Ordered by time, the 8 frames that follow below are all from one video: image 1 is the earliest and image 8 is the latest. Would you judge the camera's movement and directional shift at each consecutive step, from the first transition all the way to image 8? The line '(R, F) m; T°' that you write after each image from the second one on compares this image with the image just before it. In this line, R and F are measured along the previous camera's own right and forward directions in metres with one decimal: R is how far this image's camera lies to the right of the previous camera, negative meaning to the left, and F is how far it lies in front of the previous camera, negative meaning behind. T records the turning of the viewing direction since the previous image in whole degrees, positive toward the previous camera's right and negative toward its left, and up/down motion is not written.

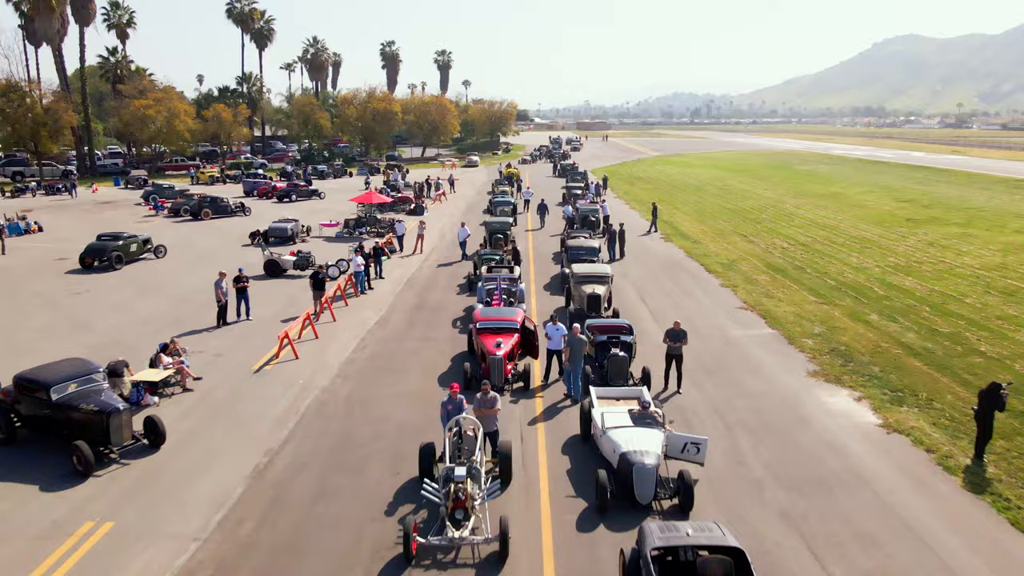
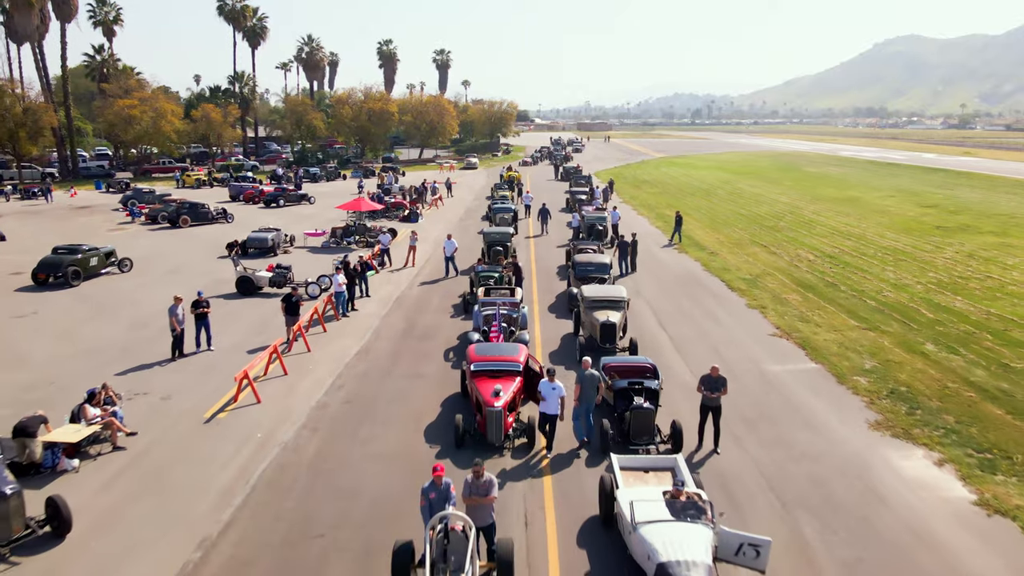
(0.0, +2.7) m; 0°
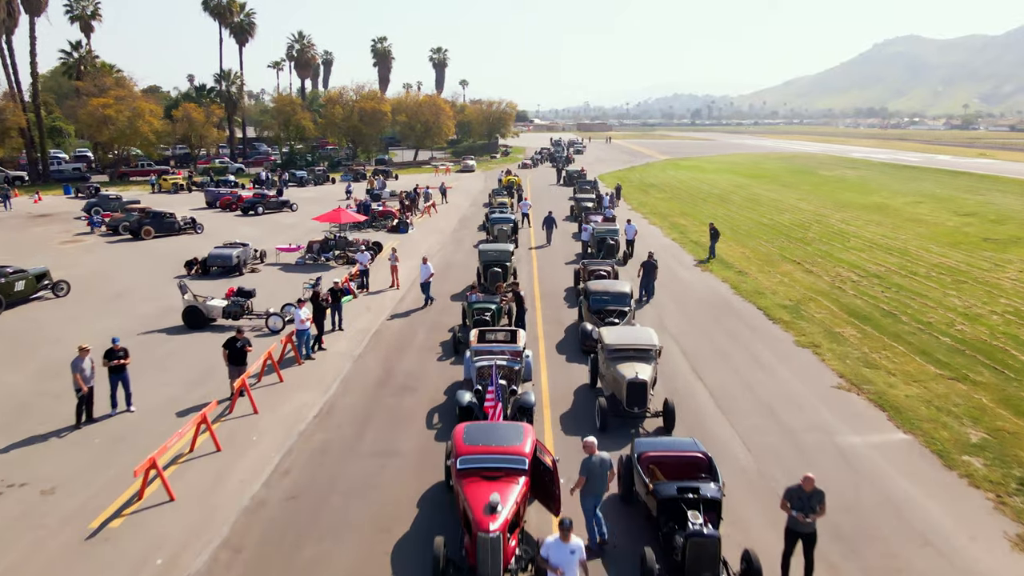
(0.0, +3.8) m; 0°
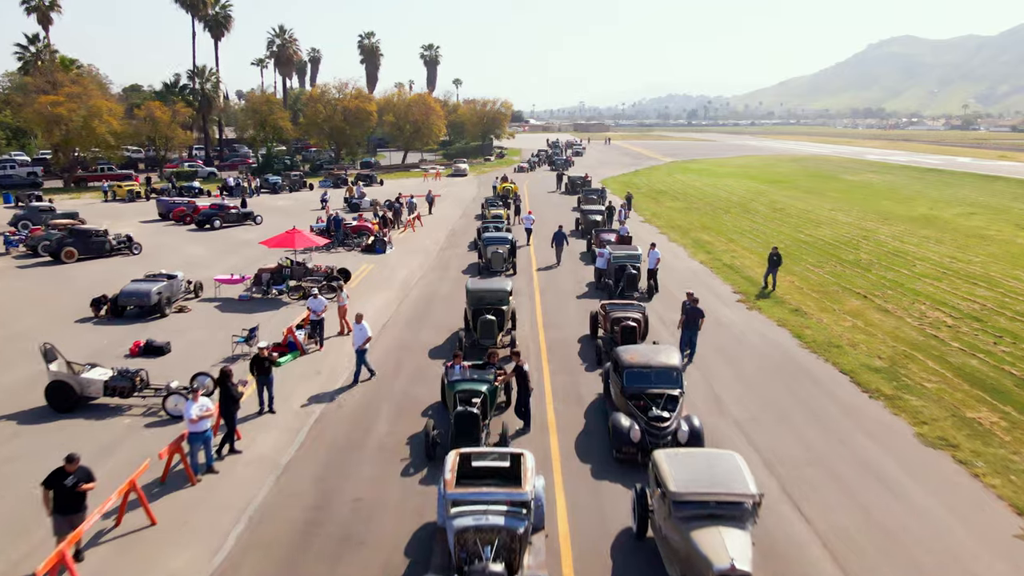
(-0.1, +5.7) m; 0°
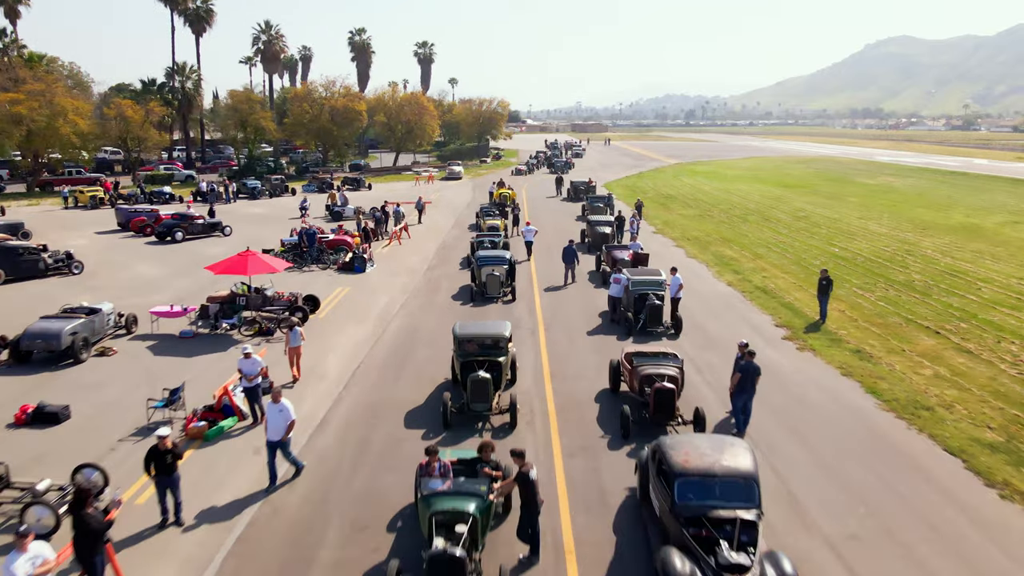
(-0.1, +4.0) m; 0°
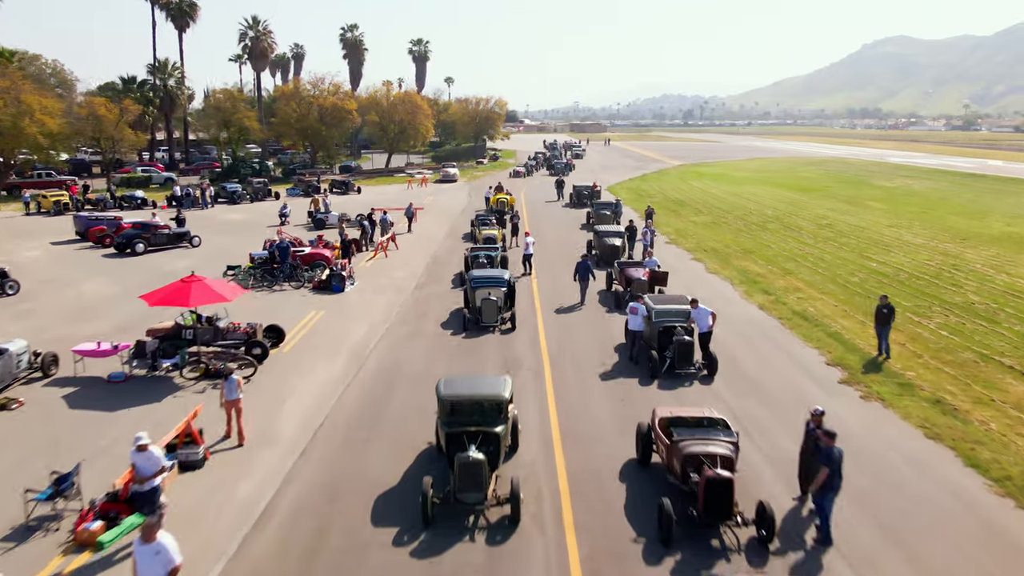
(-0.1, +3.3) m; 0°
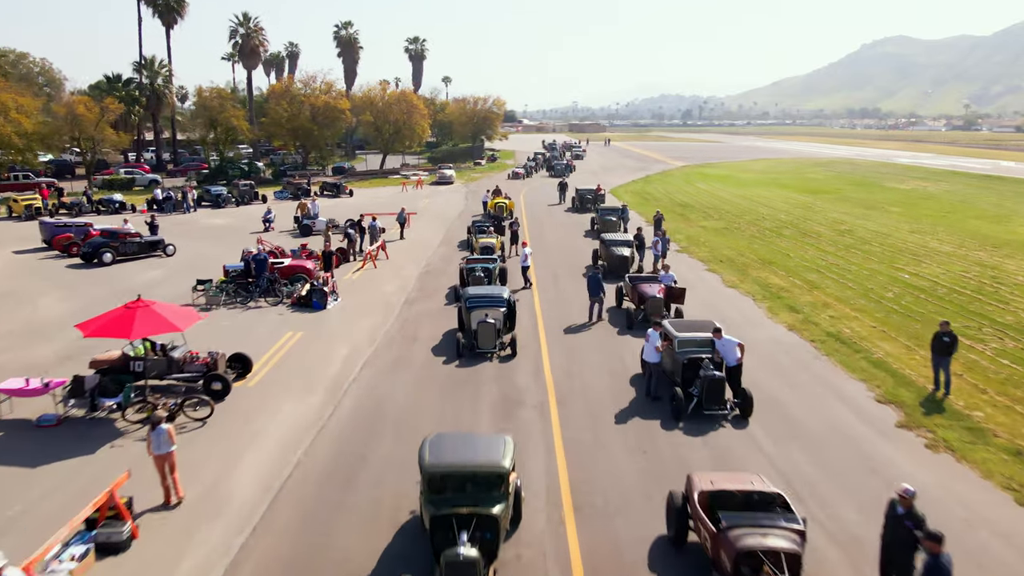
(0.0, +2.3) m; 0°
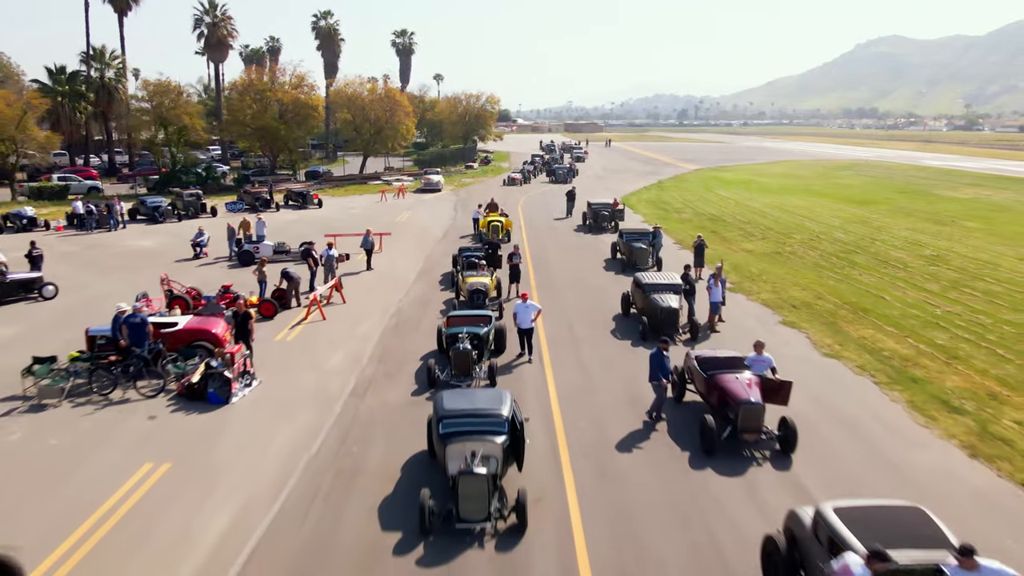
(-0.2, +7.7) m; +1°
